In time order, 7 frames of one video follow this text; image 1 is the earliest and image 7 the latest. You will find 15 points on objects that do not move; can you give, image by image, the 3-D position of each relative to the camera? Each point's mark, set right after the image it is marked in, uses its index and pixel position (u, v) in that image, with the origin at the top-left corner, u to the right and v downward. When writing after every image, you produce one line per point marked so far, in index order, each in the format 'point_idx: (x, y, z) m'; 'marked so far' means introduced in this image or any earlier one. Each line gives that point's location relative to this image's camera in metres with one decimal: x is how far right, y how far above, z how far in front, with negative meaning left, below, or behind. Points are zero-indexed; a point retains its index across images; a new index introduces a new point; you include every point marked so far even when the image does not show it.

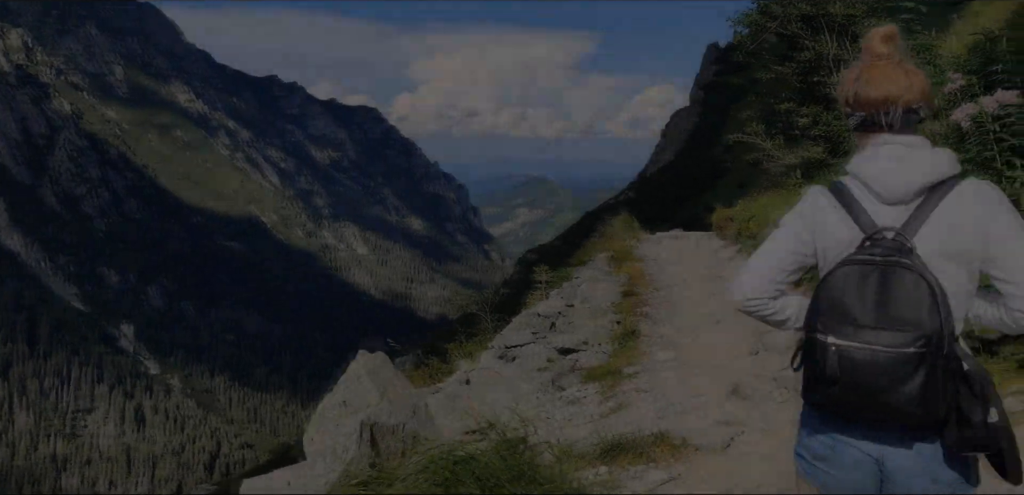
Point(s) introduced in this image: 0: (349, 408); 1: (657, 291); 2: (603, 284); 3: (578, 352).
0: (-1.5, -1.5, +8.5) m
1: (+2.2, -0.6, +13.9) m
2: (+1.3, -0.6, +15.0) m
3: (+0.8, -1.3, +11.8) m
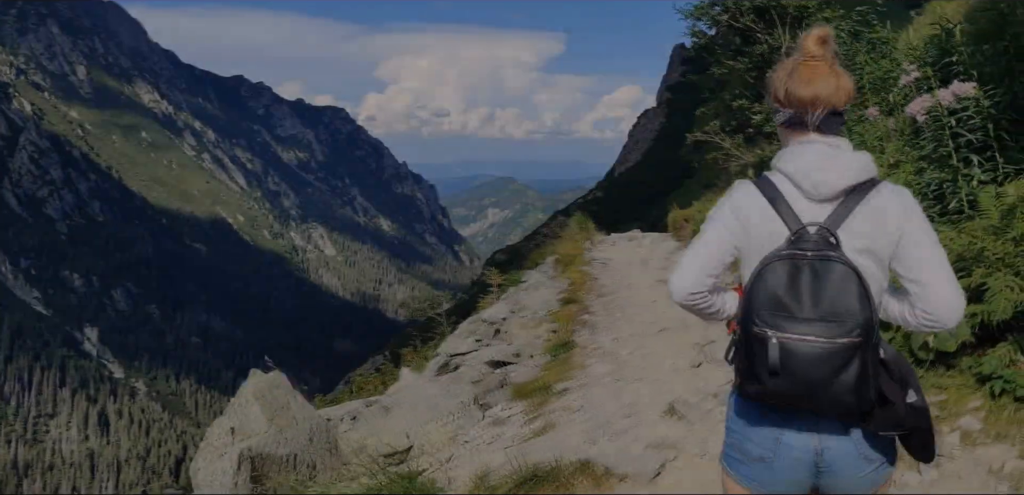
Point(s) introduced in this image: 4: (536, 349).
0: (-2.2, -1.5, +7.6) m
1: (+1.2, -0.7, +13.0) m
2: (+0.4, -0.7, +14.1) m
3: (0.0, -1.4, +10.9) m
4: (+0.3, -1.2, +11.2) m
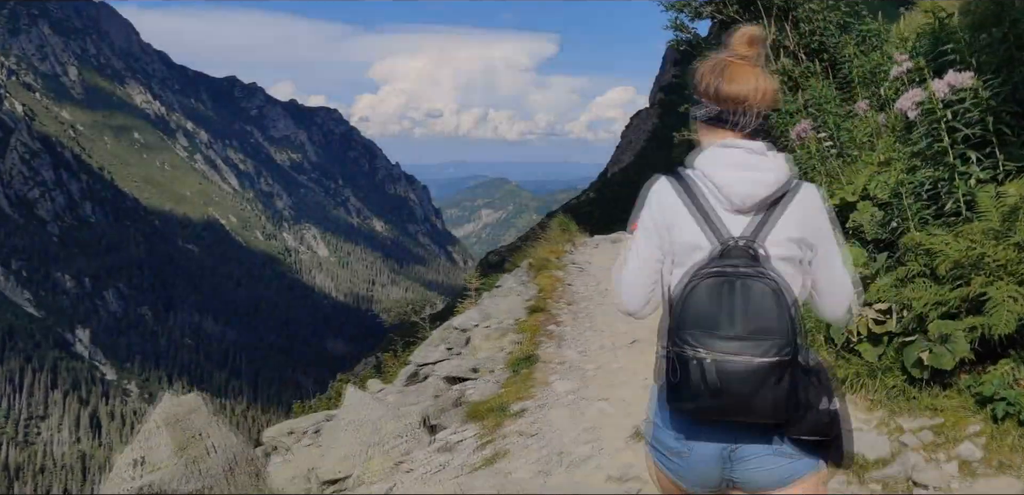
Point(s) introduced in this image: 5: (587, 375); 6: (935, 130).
0: (-2.7, -1.6, +6.7) m
1: (+0.8, -0.8, +12.2) m
2: (-0.1, -0.8, +13.2) m
3: (-0.5, -1.4, +10.0) m
4: (-0.2, -1.3, +10.3) m
5: (+0.8, -1.3, +9.5) m
6: (+4.3, +1.2, +9.4) m
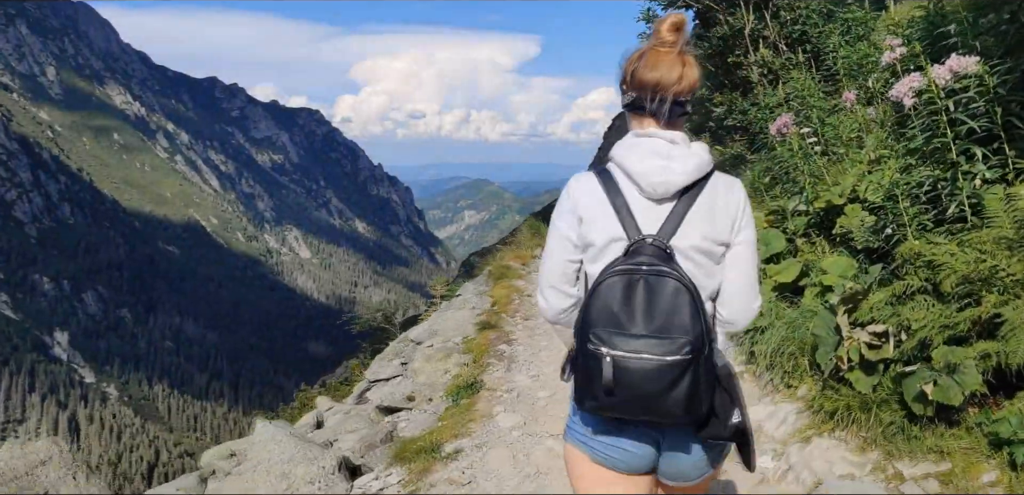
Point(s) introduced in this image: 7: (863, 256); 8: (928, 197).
0: (-3.1, -1.7, +5.4) m
1: (+0.2, -0.8, +10.9) m
2: (-0.7, -0.9, +12.0) m
3: (-1.0, -1.5, +8.7) m
4: (-0.7, -1.4, +9.0) m
5: (+0.2, -1.4, +8.2) m
6: (+3.7, +1.1, +8.2) m
7: (+3.3, -0.1, +8.8) m
8: (+3.7, +0.4, +8.2) m
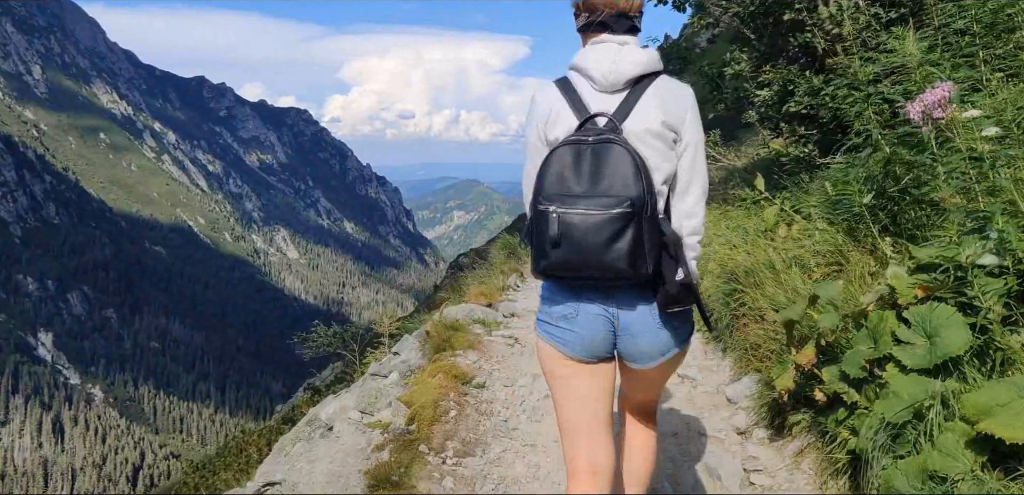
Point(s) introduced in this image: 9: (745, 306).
0: (-3.6, -2.2, +0.5) m
1: (-0.3, -1.3, +6.1) m
2: (-1.2, -1.4, +7.1) m
3: (-1.5, -2.0, +3.9) m
4: (-1.2, -1.9, +4.1) m
5: (-0.2, -1.9, +3.4) m
6: (+3.3, +0.6, +3.4) m
7: (+2.9, -0.6, +4.0) m
8: (+3.2, -0.1, +3.4) m
9: (+2.1, -0.5, +8.2) m
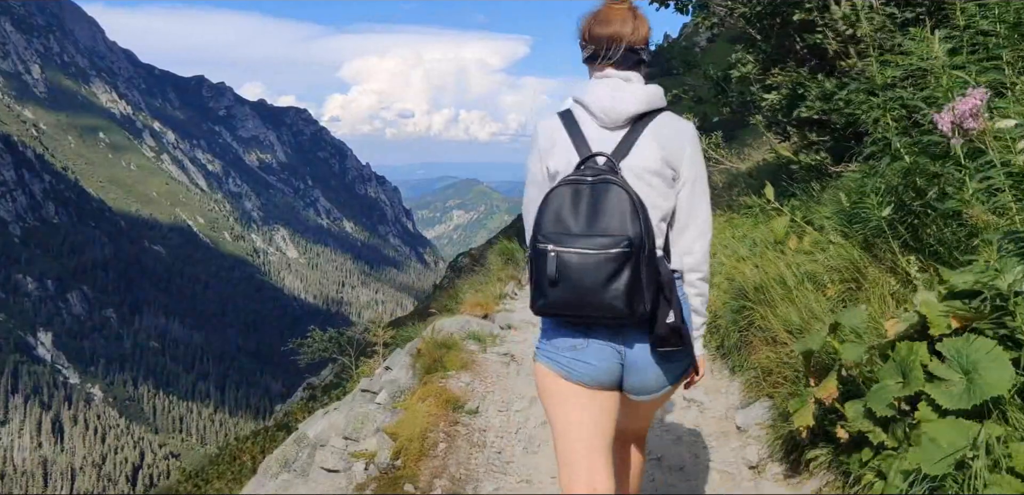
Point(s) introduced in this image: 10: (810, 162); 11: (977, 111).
0: (-3.6, -2.3, 0.0) m
1: (-0.3, -1.5, +5.6) m
2: (-1.2, -1.5, +6.6) m
3: (-1.5, -2.2, +3.4) m
4: (-1.2, -2.0, +3.6) m
5: (-0.2, -2.0, +2.9) m
6: (+3.3, +0.5, +2.9) m
7: (+2.8, -0.7, +3.5) m
8: (+3.2, -0.2, +2.9) m
9: (+2.0, -0.6, +7.7) m
10: (+3.1, +0.9, +9.7) m
11: (+2.7, +0.8, +5.5) m
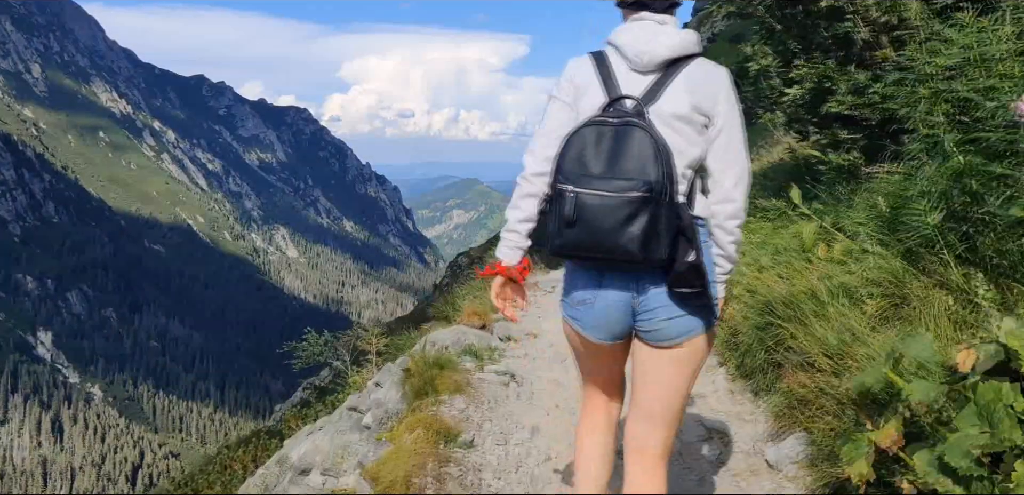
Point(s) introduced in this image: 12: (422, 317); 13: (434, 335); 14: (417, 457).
0: (-3.6, -2.4, -0.8) m
1: (-0.3, -1.6, +4.7) m
2: (-1.2, -1.6, +5.8) m
3: (-1.5, -2.2, +2.5) m
4: (-1.2, -2.1, +2.8) m
5: (-0.2, -2.1, +2.0) m
6: (+3.3, +0.4, +2.1) m
7: (+2.8, -0.8, +2.6) m
8: (+3.2, -0.3, +2.1) m
9: (+2.0, -0.7, +6.9) m
10: (+3.1, +0.8, +8.9) m
11: (+2.7, +0.7, +4.7) m
12: (-1.8, -1.5, +17.8) m
13: (-0.9, -1.1, +9.1) m
14: (-0.6, -1.4, +5.5) m
